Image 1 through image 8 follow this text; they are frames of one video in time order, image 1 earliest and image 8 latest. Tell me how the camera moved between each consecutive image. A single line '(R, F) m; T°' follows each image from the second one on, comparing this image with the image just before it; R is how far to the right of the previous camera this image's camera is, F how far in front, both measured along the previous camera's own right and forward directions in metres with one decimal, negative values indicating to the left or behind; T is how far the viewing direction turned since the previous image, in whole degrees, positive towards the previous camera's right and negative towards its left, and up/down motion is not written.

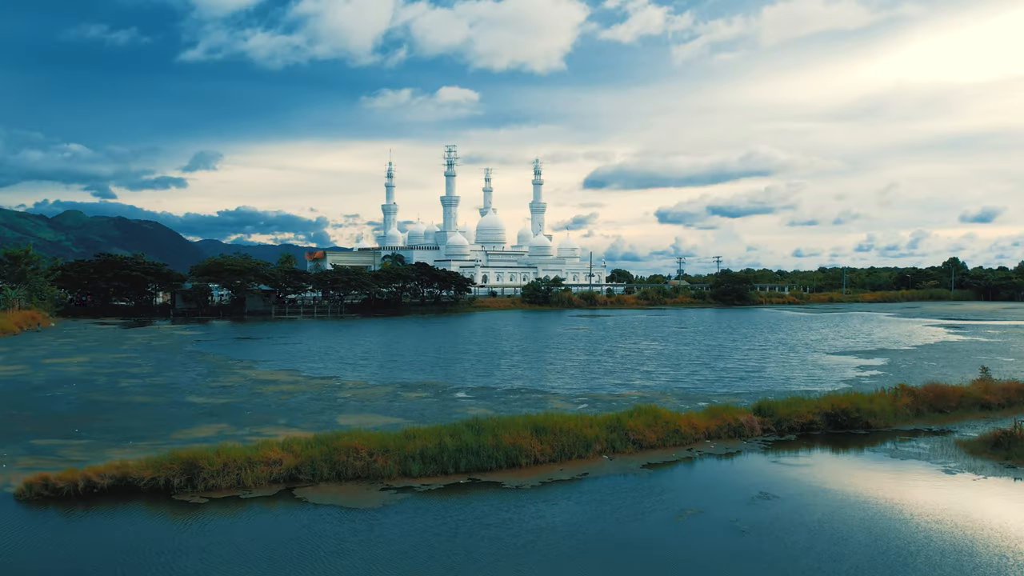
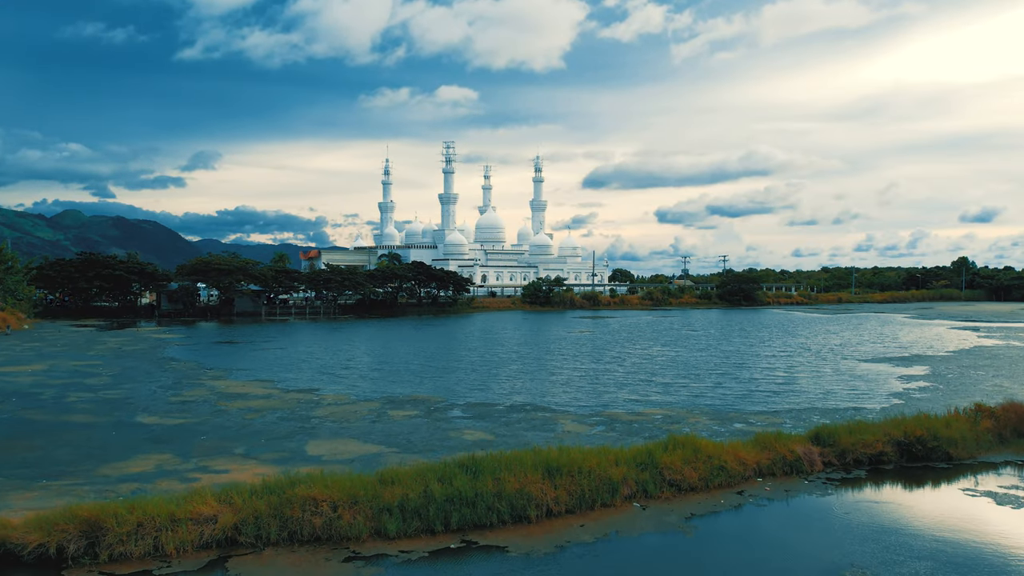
(-0.2, +5.0) m; 0°
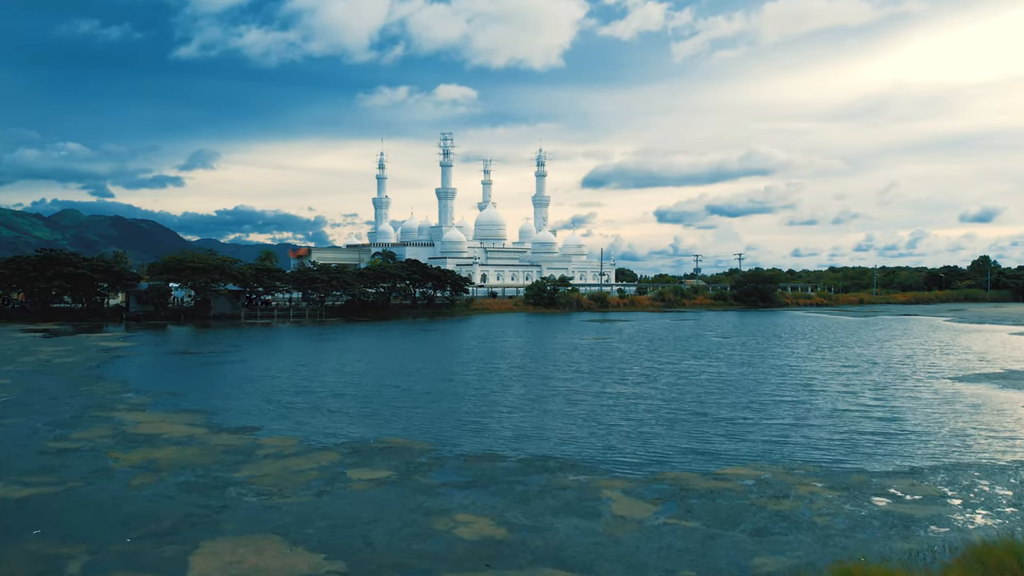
(-0.5, +10.0) m; 0°
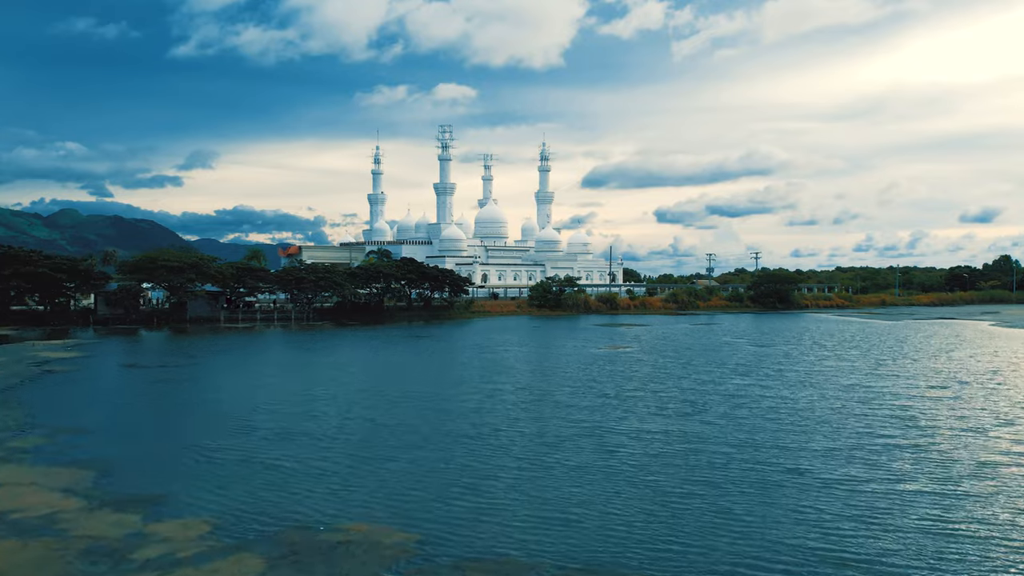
(-0.5, +8.9) m; 0°
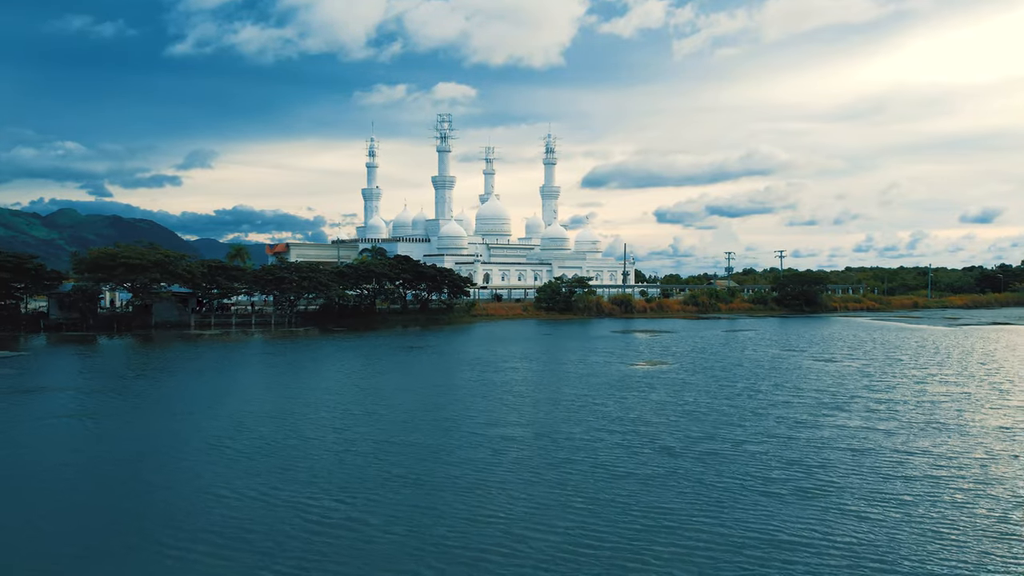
(-0.8, +11.1) m; 0°
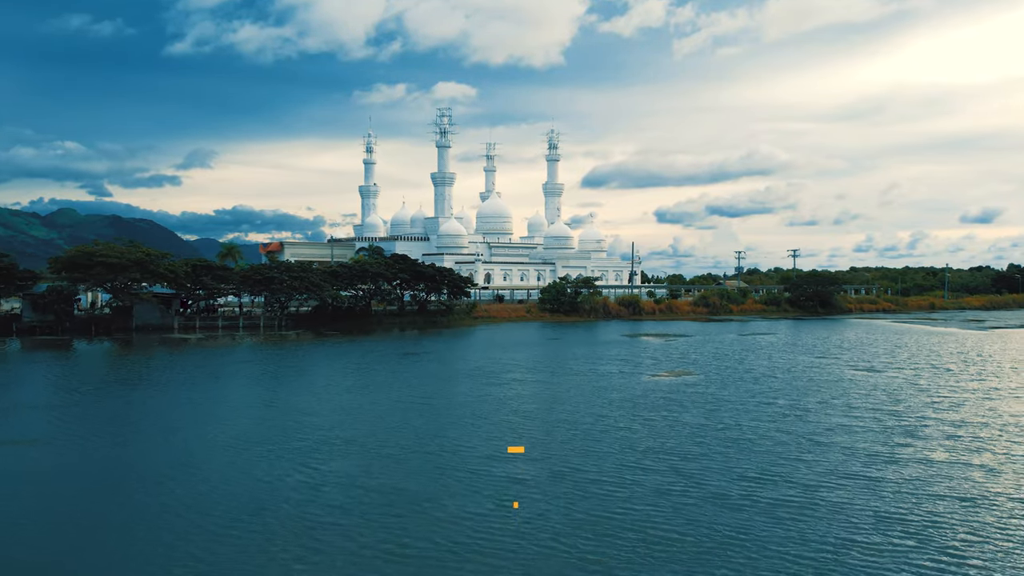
(-0.4, +5.2) m; 0°
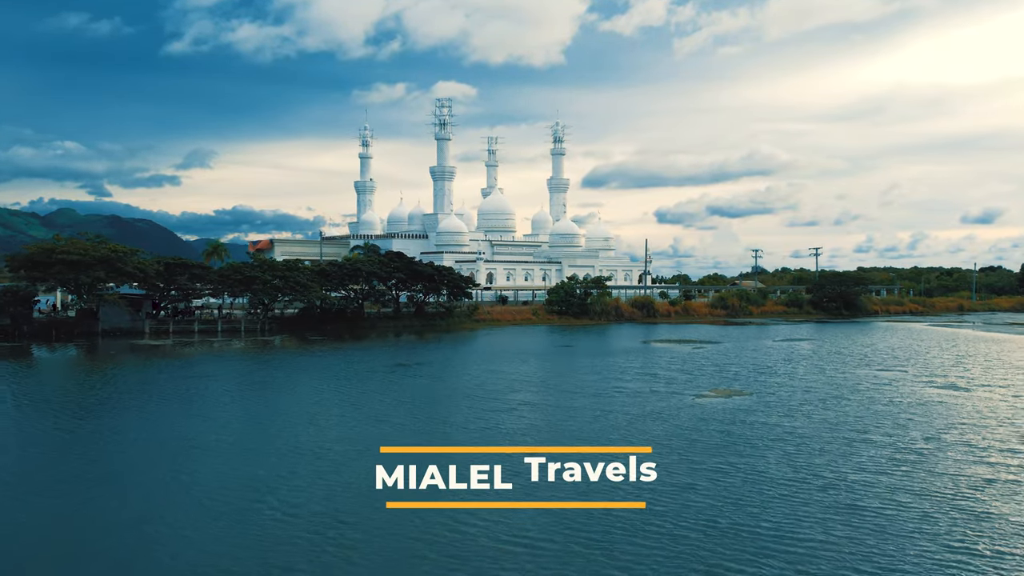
(-0.6, +7.9) m; 0°
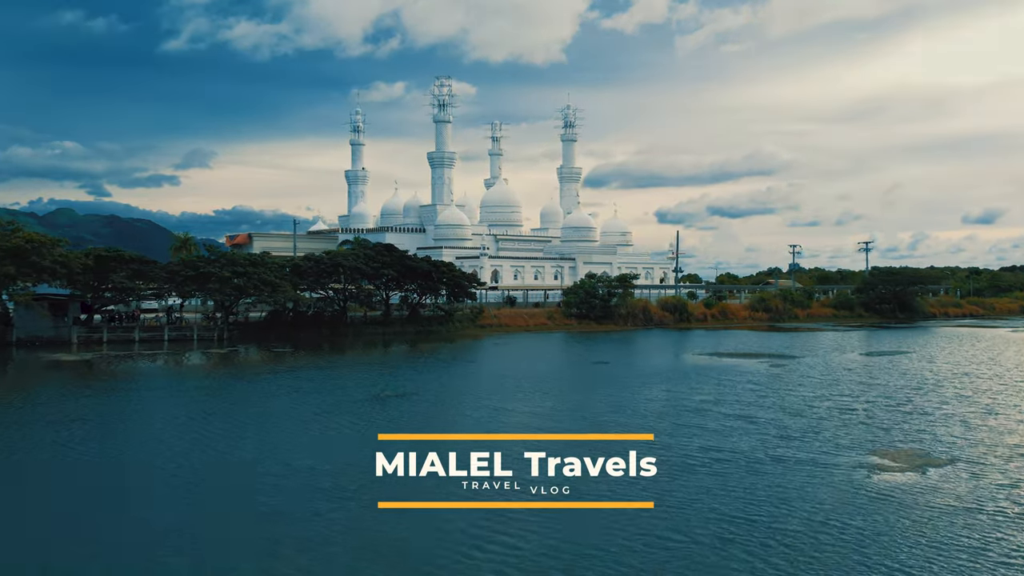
(-1.1, +14.7) m; 0°
